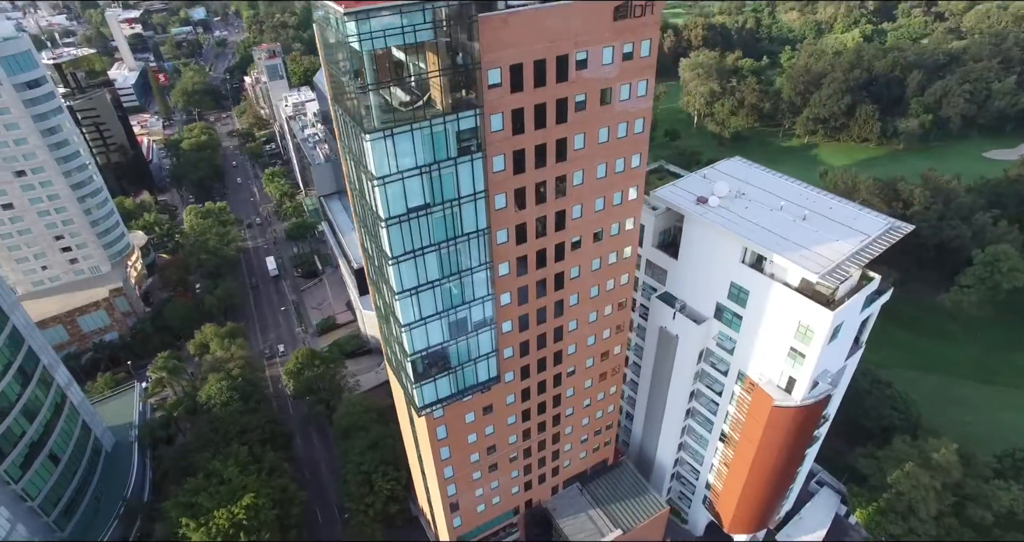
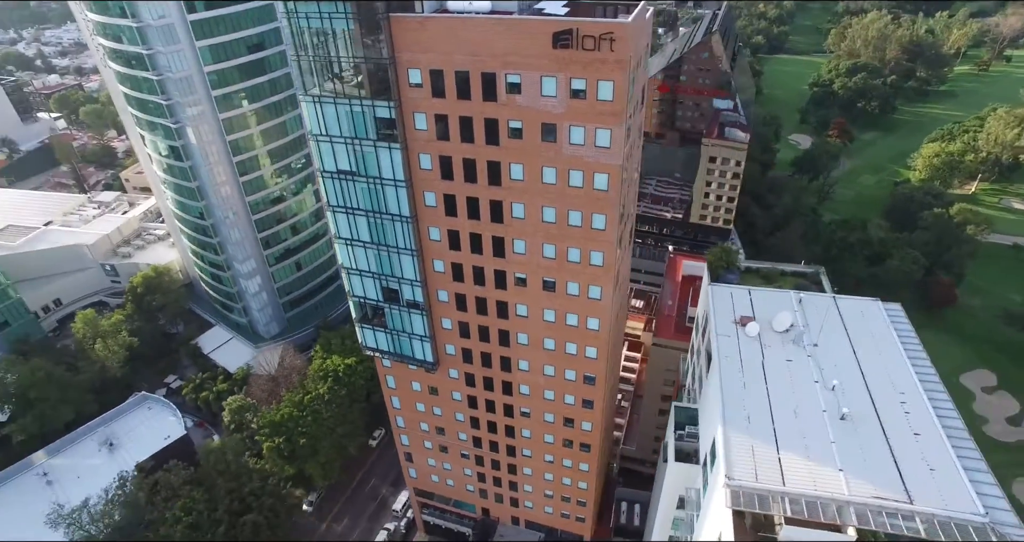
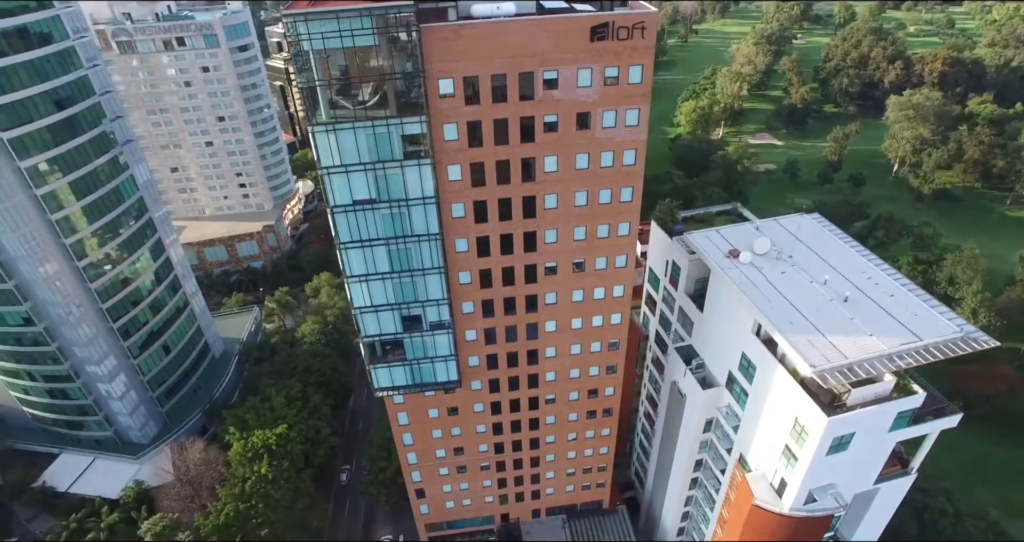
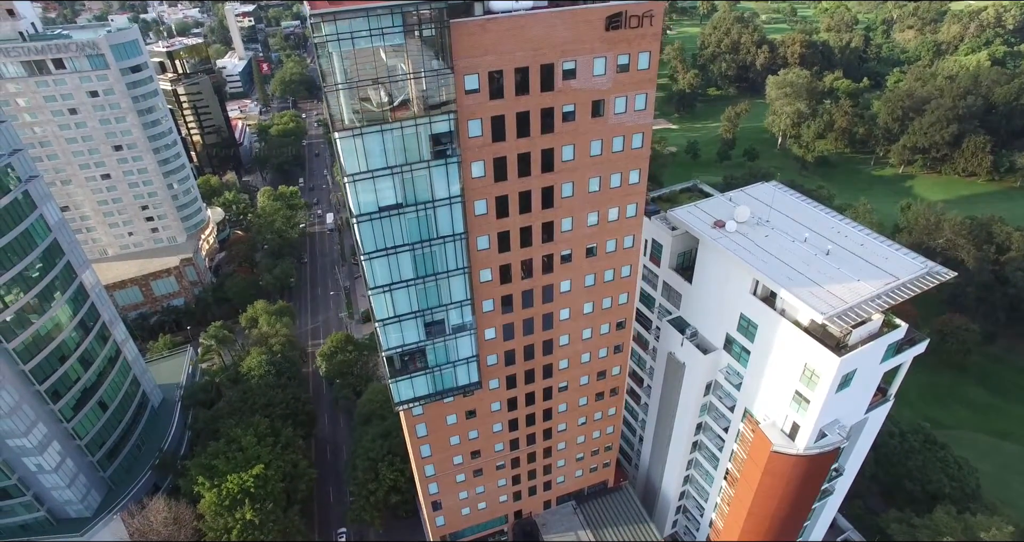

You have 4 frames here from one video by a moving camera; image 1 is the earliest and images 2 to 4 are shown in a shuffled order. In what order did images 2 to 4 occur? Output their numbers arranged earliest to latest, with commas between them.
4, 3, 2
